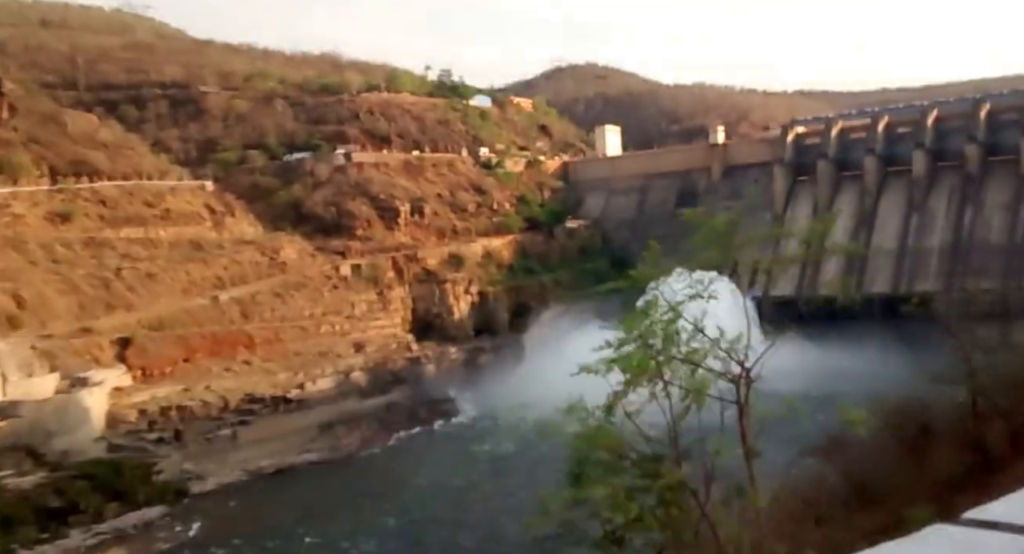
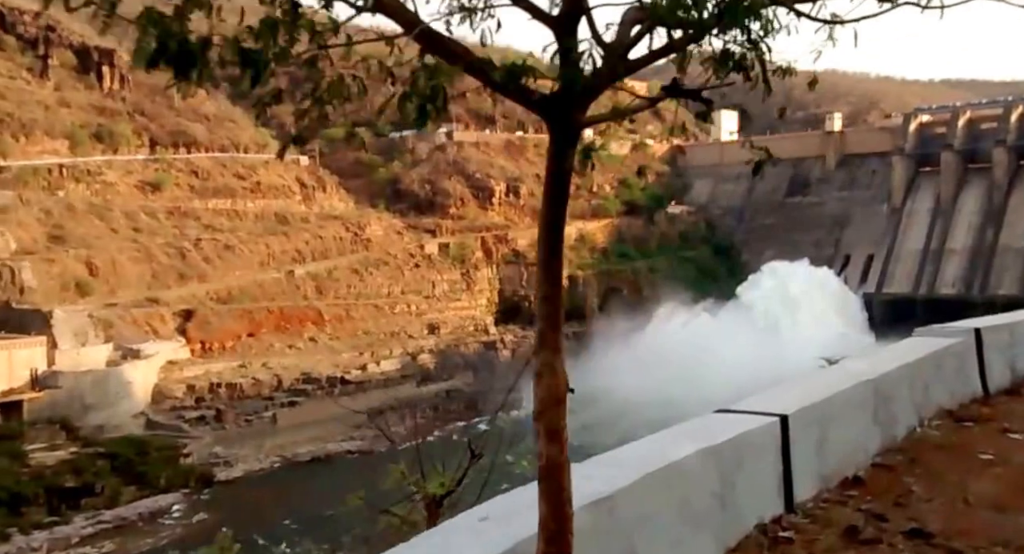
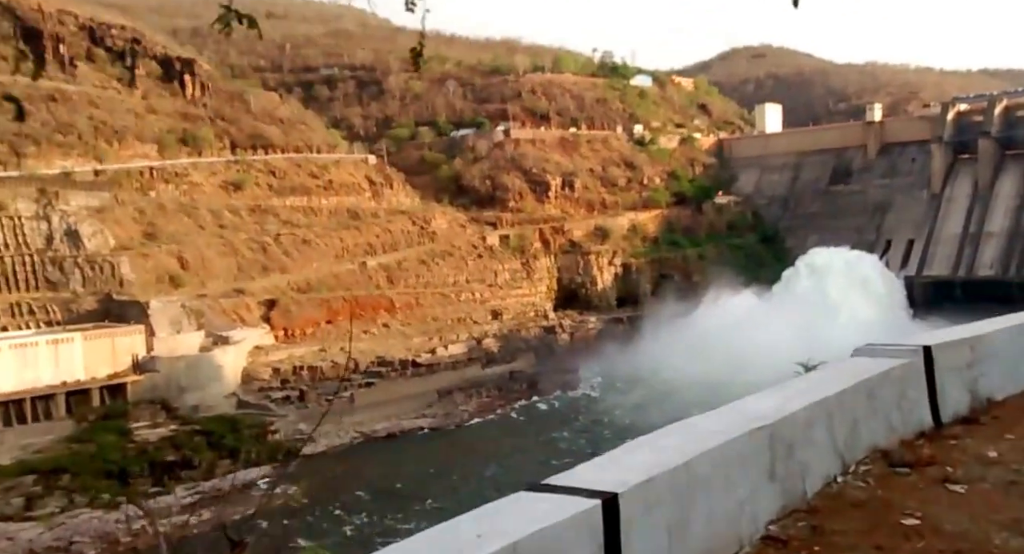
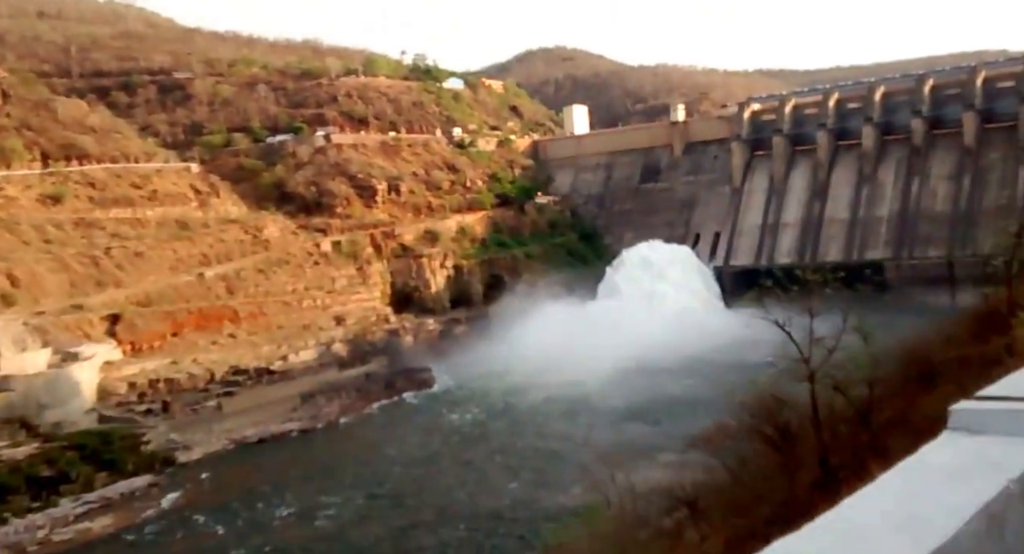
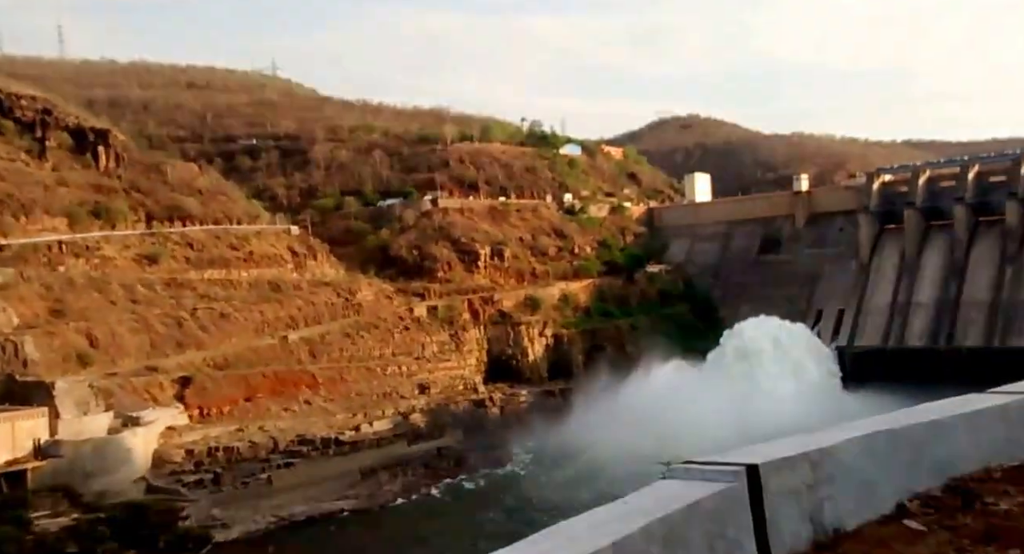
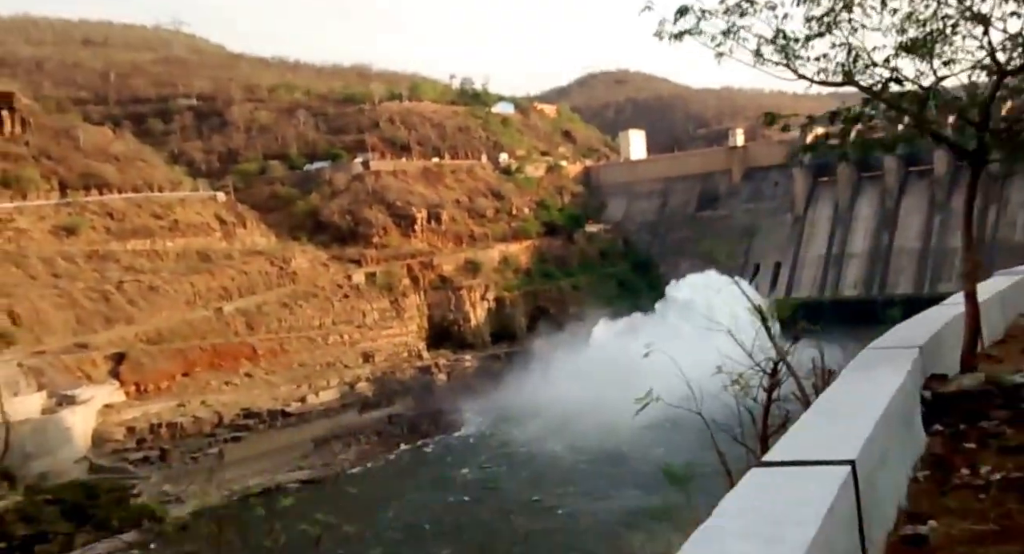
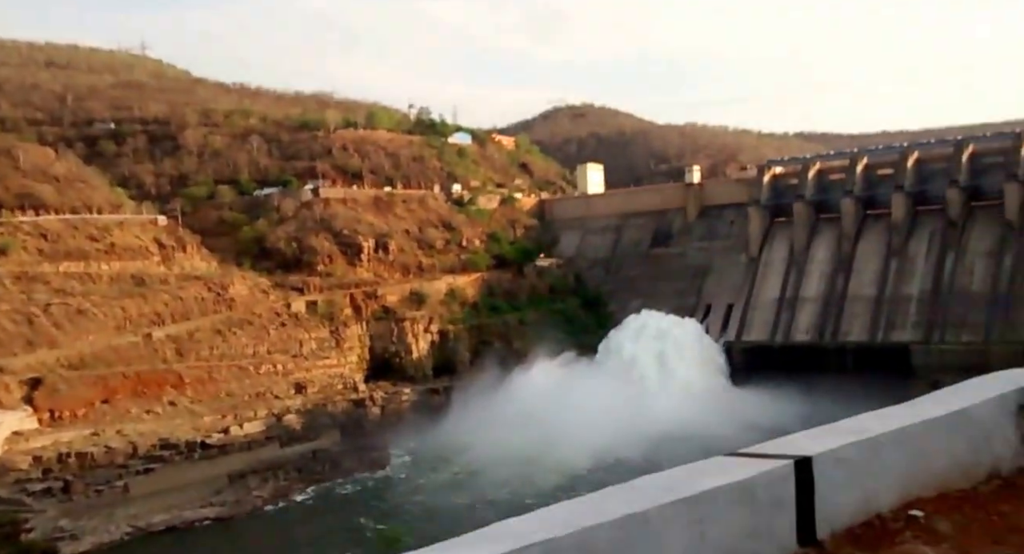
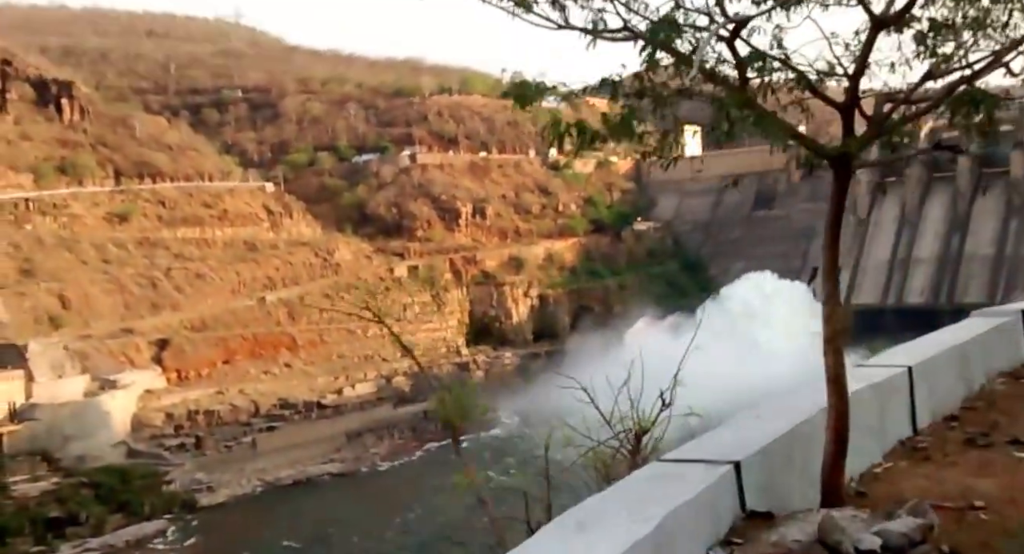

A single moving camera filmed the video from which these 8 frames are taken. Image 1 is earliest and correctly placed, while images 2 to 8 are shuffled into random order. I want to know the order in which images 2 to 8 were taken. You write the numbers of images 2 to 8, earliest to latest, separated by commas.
4, 6, 8, 2, 3, 5, 7
